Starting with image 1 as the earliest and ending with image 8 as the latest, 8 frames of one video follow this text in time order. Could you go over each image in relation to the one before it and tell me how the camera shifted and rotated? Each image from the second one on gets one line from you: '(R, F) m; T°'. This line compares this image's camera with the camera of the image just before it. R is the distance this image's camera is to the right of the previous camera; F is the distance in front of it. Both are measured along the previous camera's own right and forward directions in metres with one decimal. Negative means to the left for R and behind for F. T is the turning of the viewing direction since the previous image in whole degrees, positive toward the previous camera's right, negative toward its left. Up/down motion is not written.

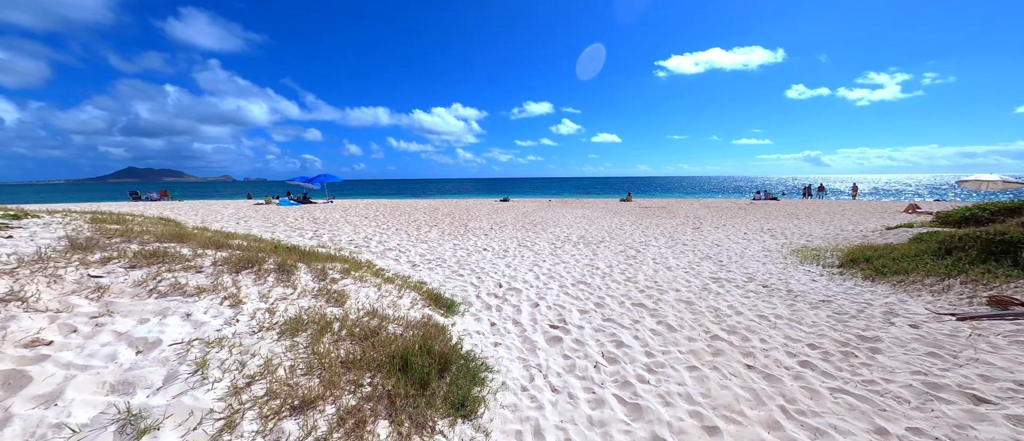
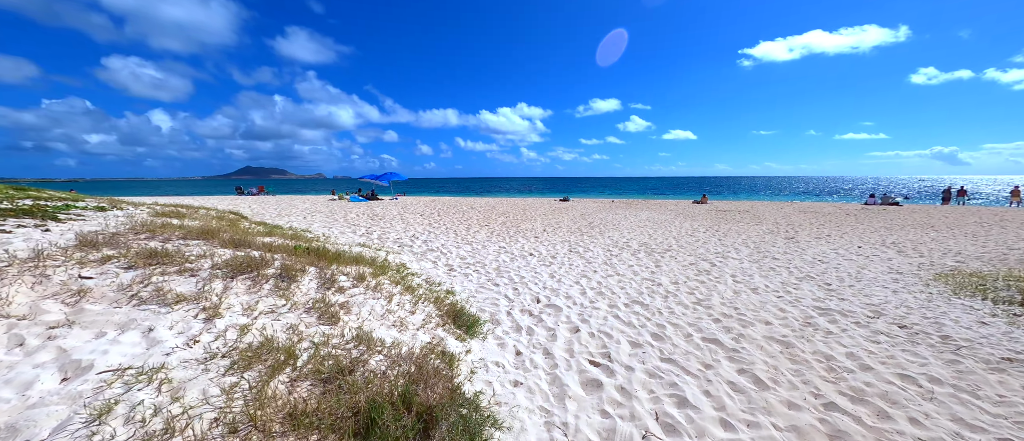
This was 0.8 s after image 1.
(+0.3, +0.9) m; -10°
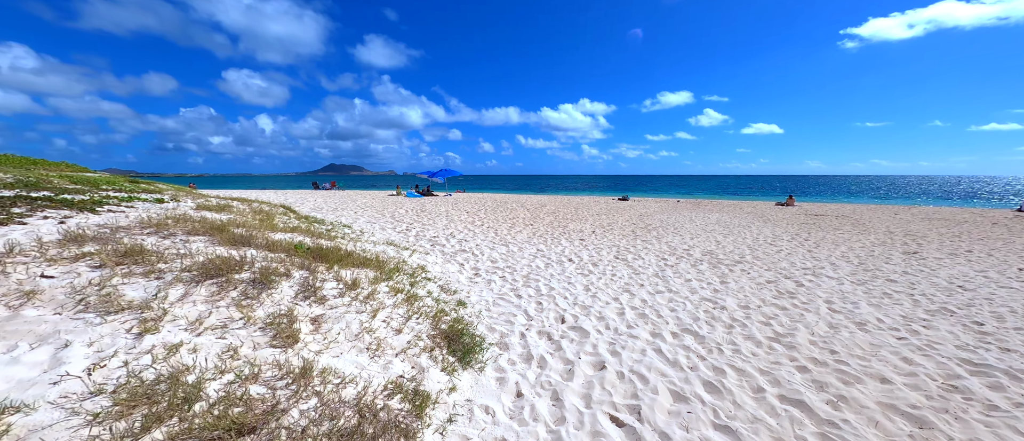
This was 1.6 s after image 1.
(+0.5, +0.9) m; -10°
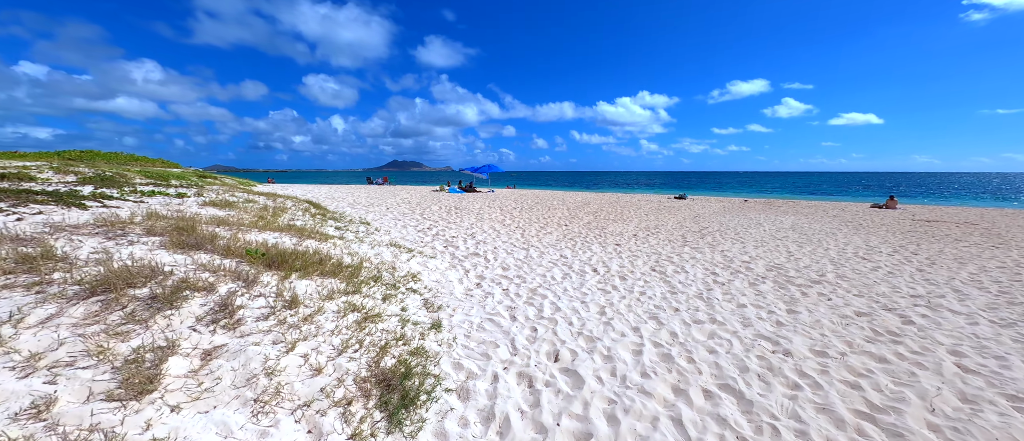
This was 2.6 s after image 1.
(+0.7, +1.0) m; -9°
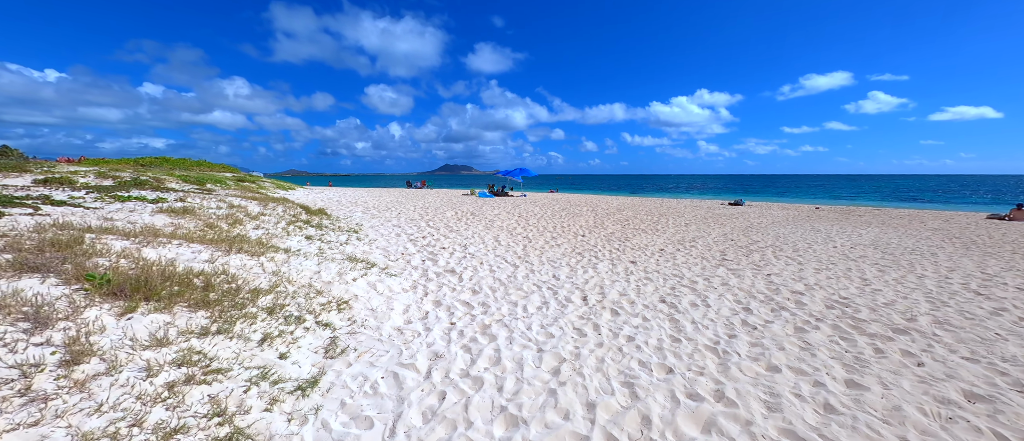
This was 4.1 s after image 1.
(+1.2, +1.3) m; -8°
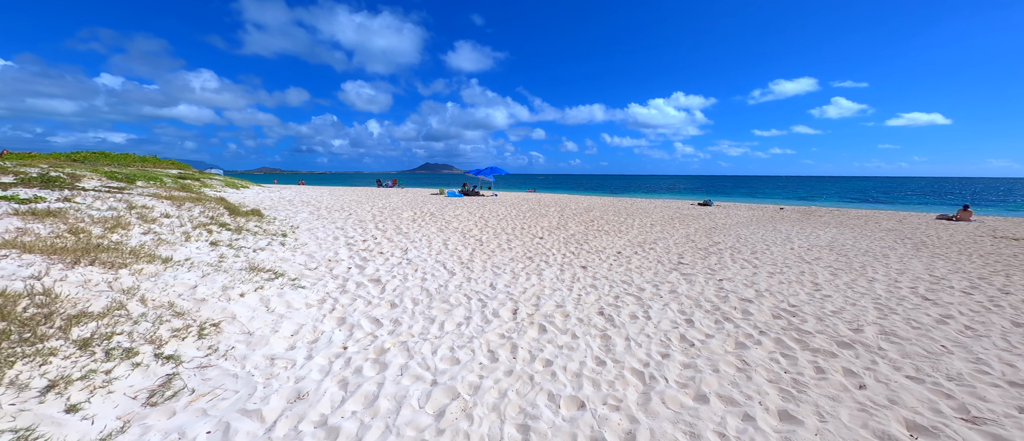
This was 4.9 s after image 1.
(+0.9, +0.6) m; +3°
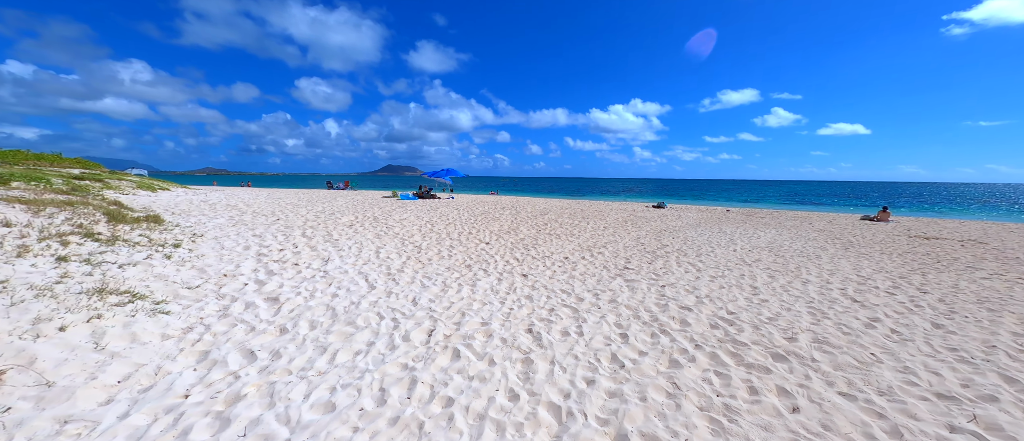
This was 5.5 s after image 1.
(+0.6, +0.6) m; +6°
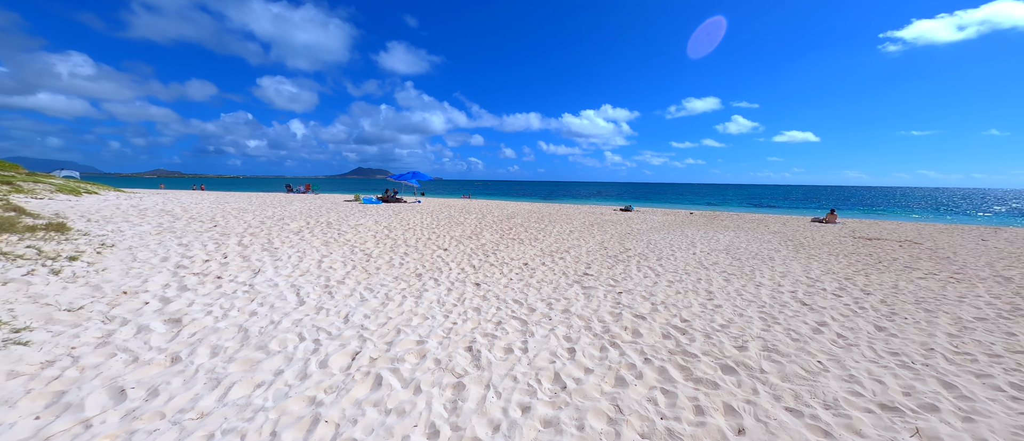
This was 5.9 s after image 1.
(+0.5, +0.4) m; +4°
